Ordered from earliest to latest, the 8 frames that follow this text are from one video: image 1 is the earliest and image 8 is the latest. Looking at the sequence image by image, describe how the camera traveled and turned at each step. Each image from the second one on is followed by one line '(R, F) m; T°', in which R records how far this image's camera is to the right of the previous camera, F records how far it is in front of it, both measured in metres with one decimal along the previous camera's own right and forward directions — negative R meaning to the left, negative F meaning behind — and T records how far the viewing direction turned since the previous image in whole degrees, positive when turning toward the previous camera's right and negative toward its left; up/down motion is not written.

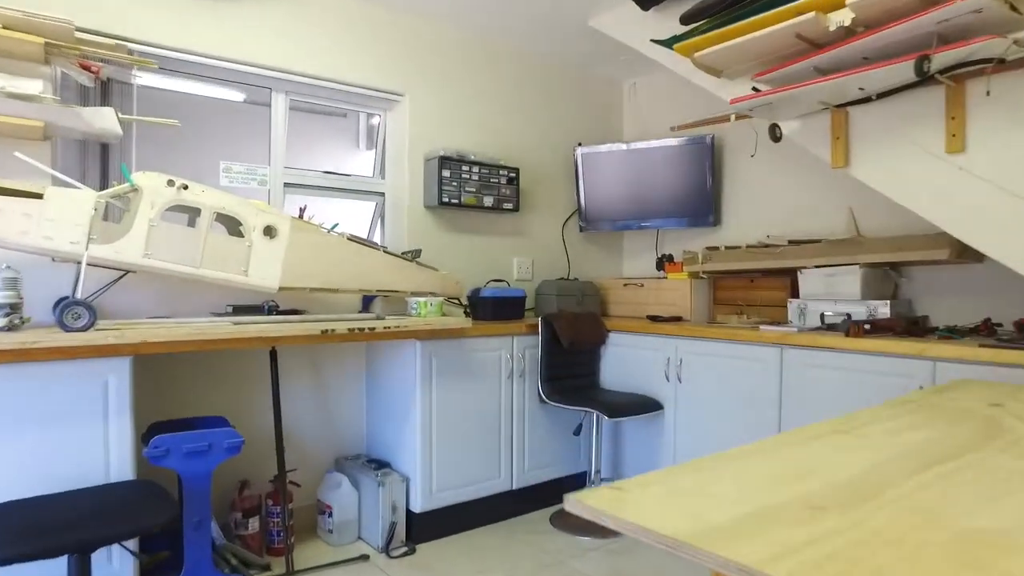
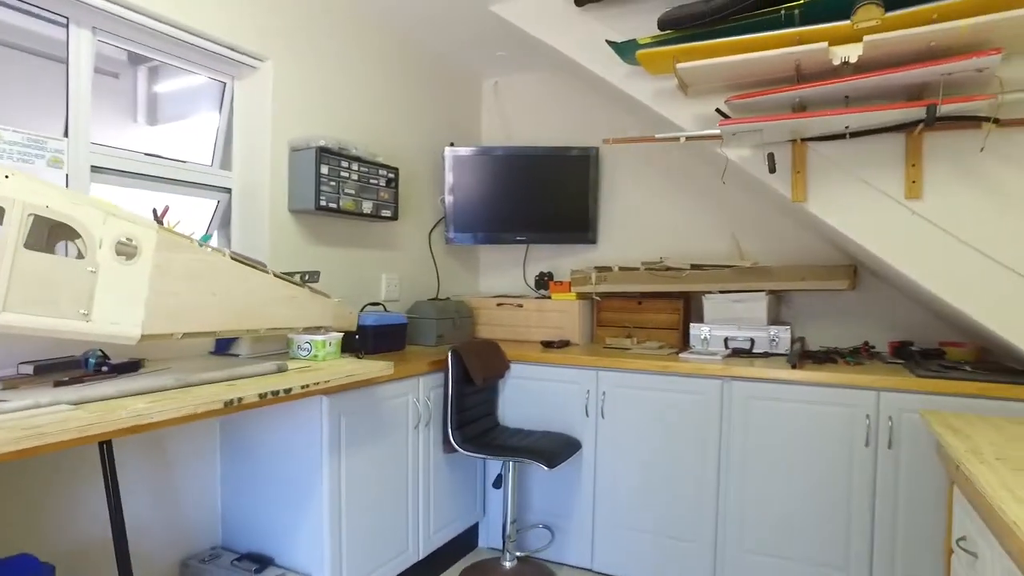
(-0.7, +0.6) m; +25°
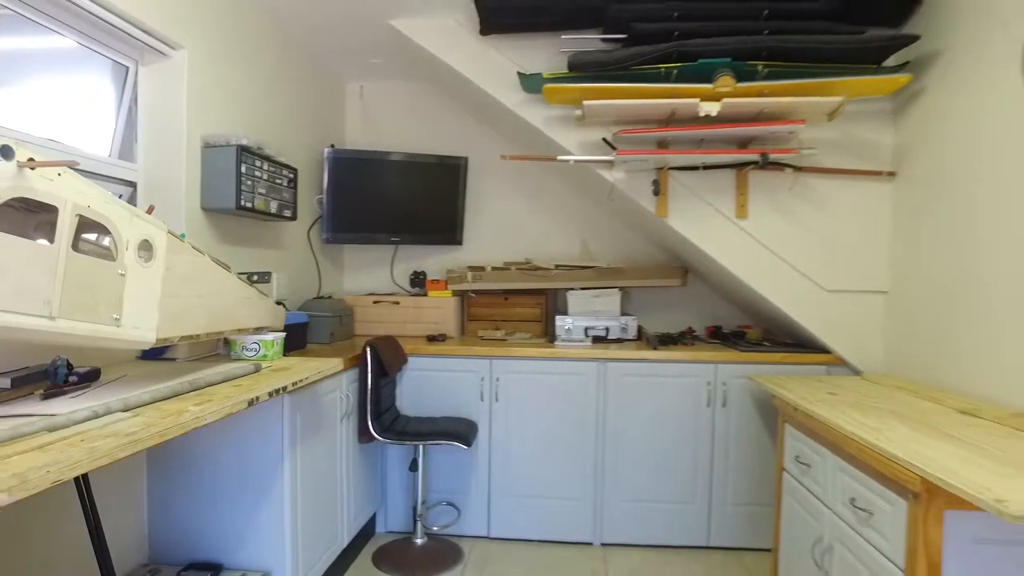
(-0.7, -0.2) m; +22°
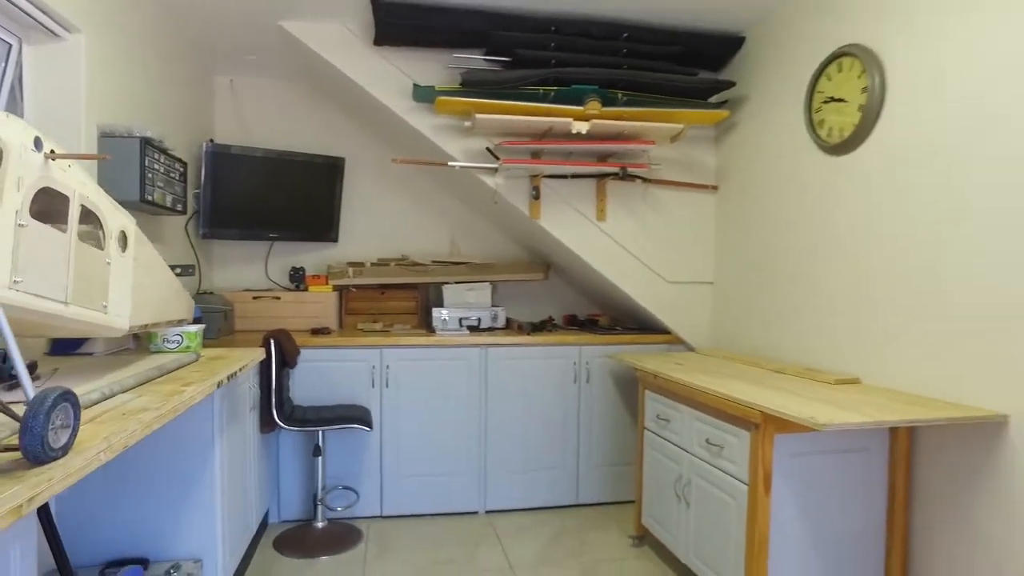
(-0.4, -0.2) m; +16°
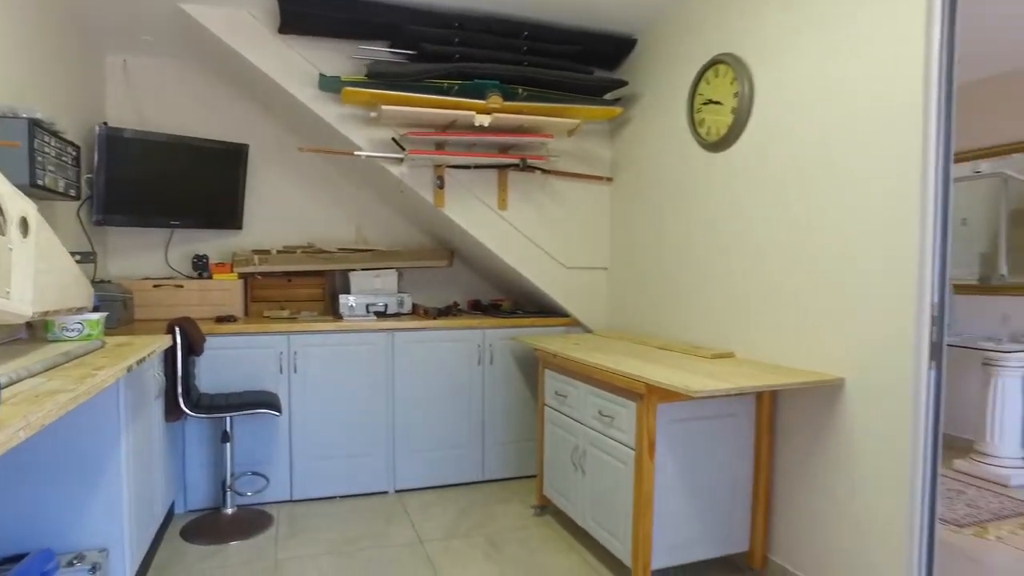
(0.0, -0.1) m; +8°
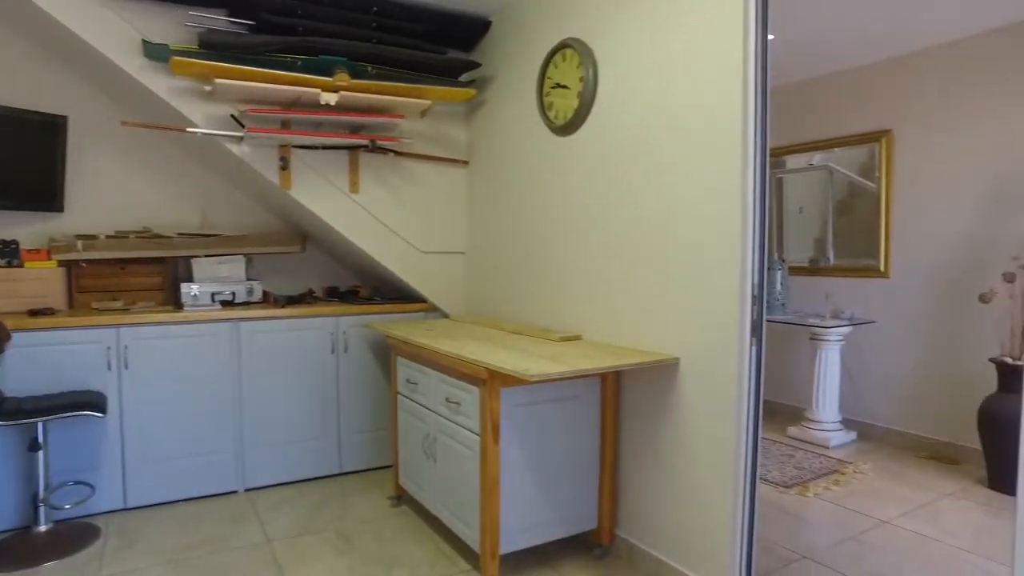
(+0.1, 0.0) m; +10°
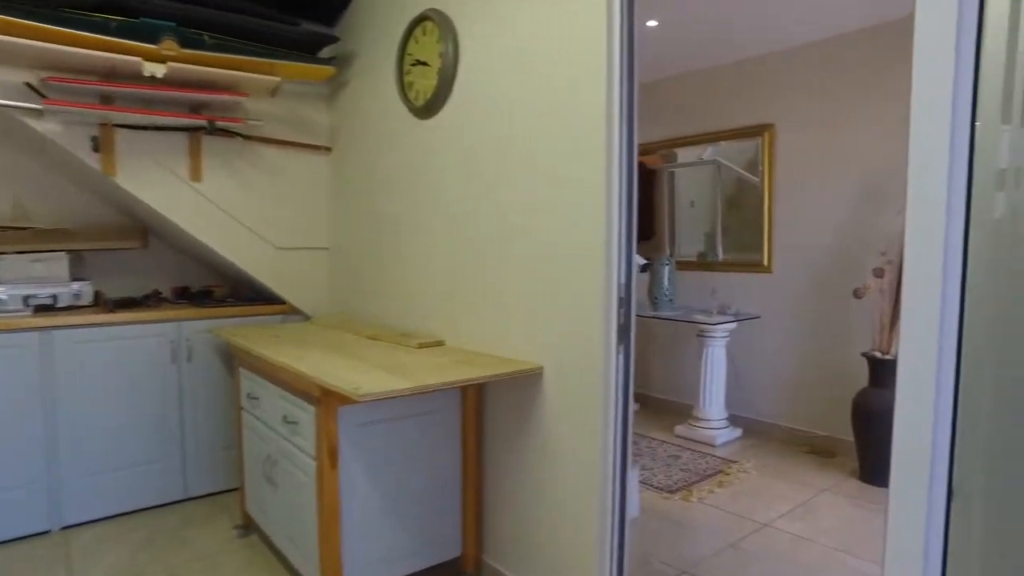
(+0.2, +0.2) m; +7°
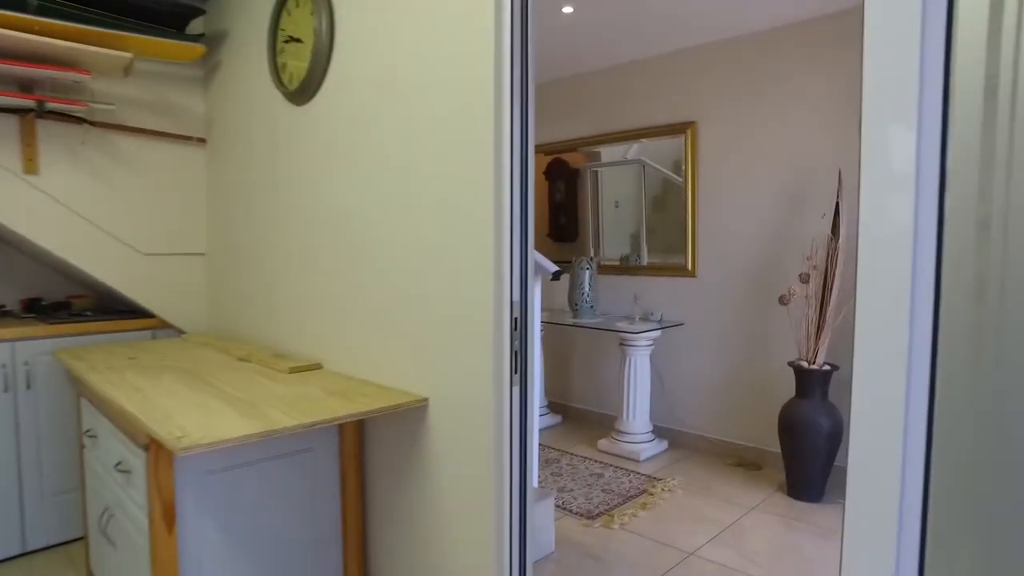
(+0.1, +0.3) m; +6°
